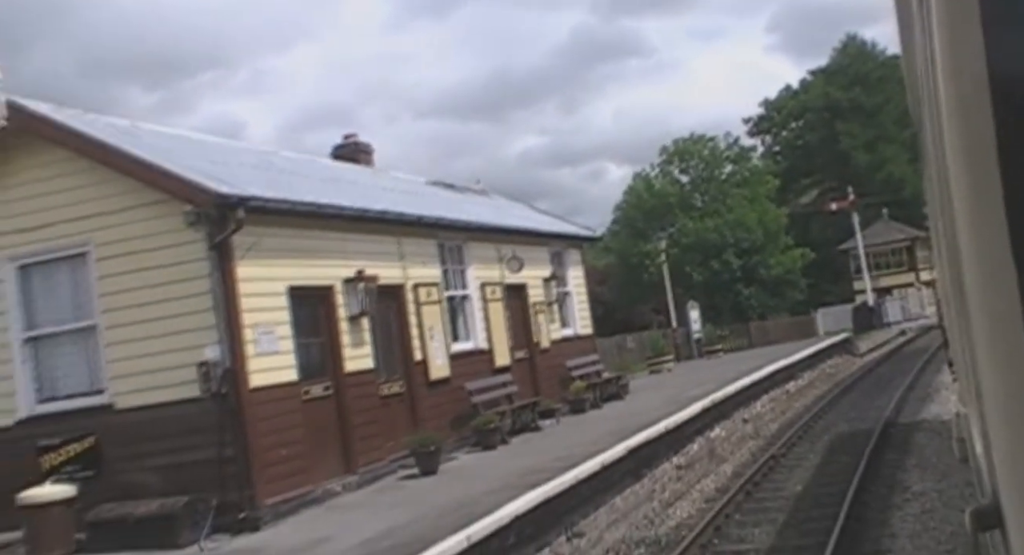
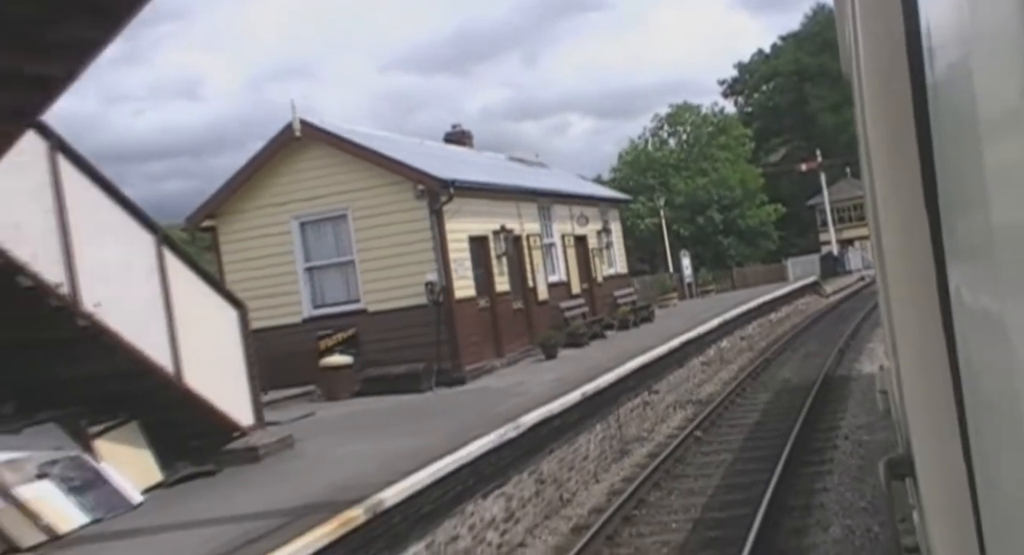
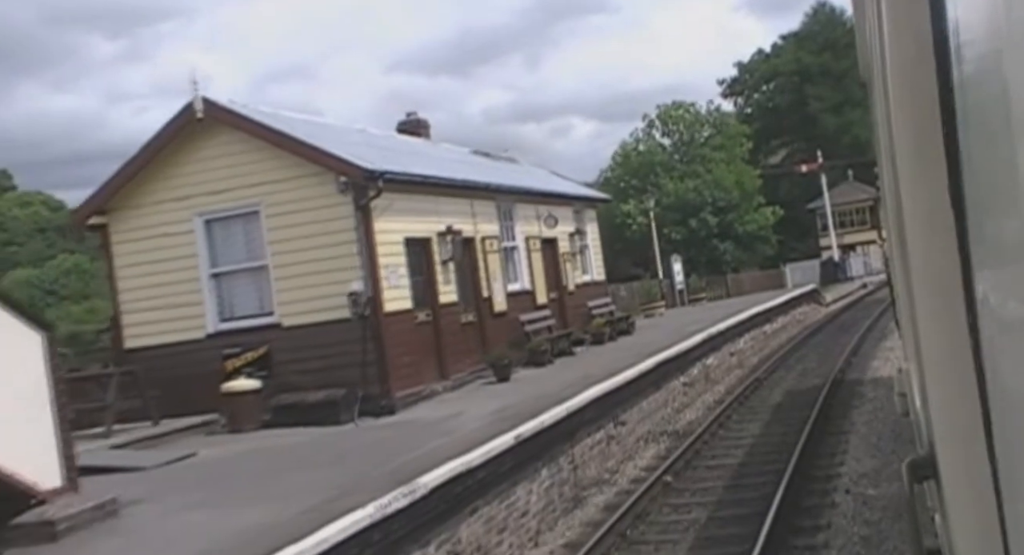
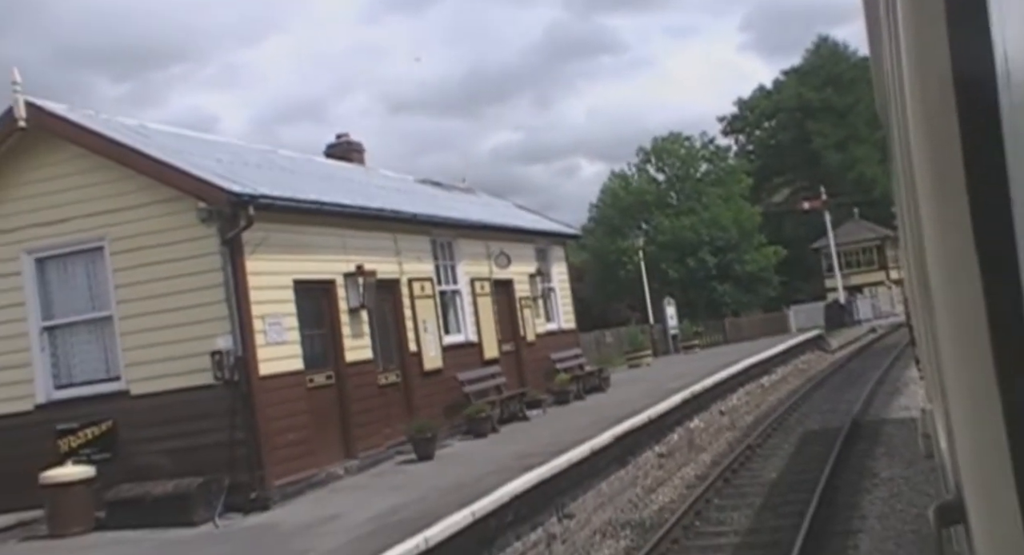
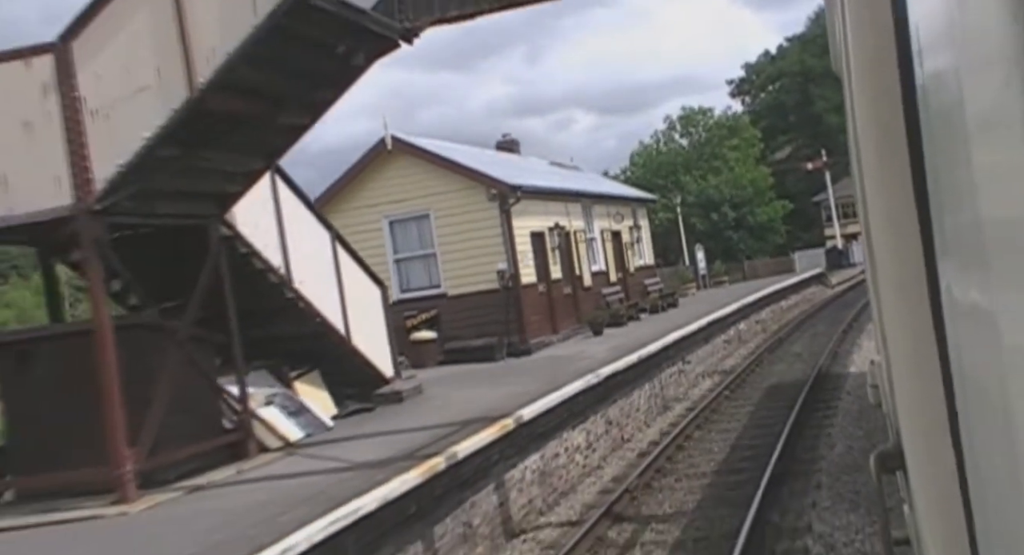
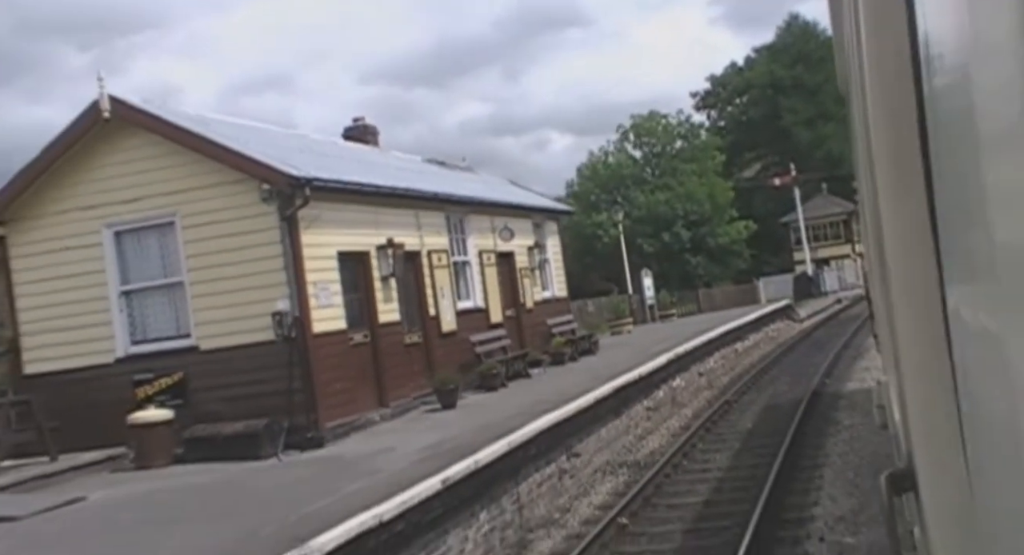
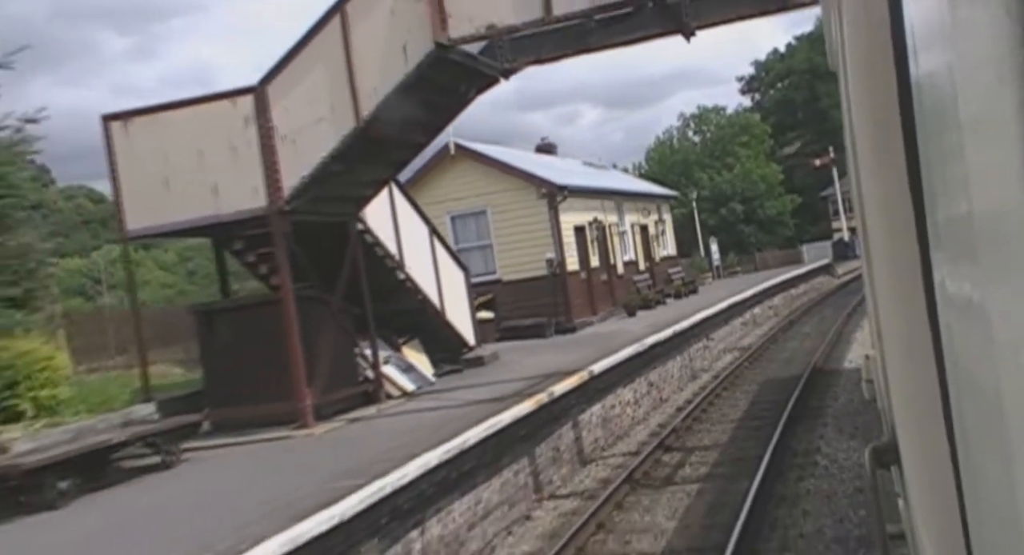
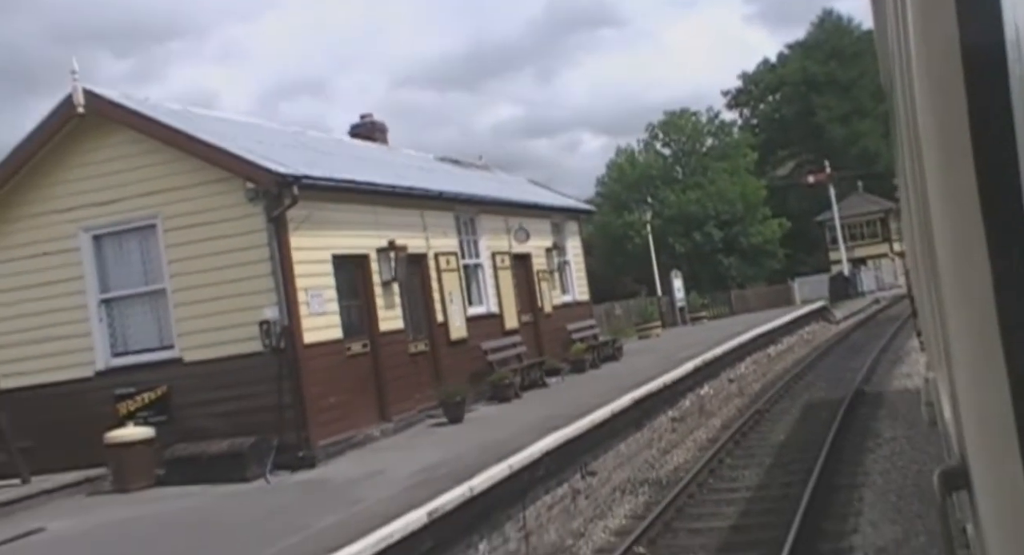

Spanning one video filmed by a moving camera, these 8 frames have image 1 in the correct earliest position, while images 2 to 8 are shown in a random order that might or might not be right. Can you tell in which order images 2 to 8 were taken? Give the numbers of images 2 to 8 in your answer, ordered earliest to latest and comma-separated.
4, 8, 6, 3, 2, 5, 7
